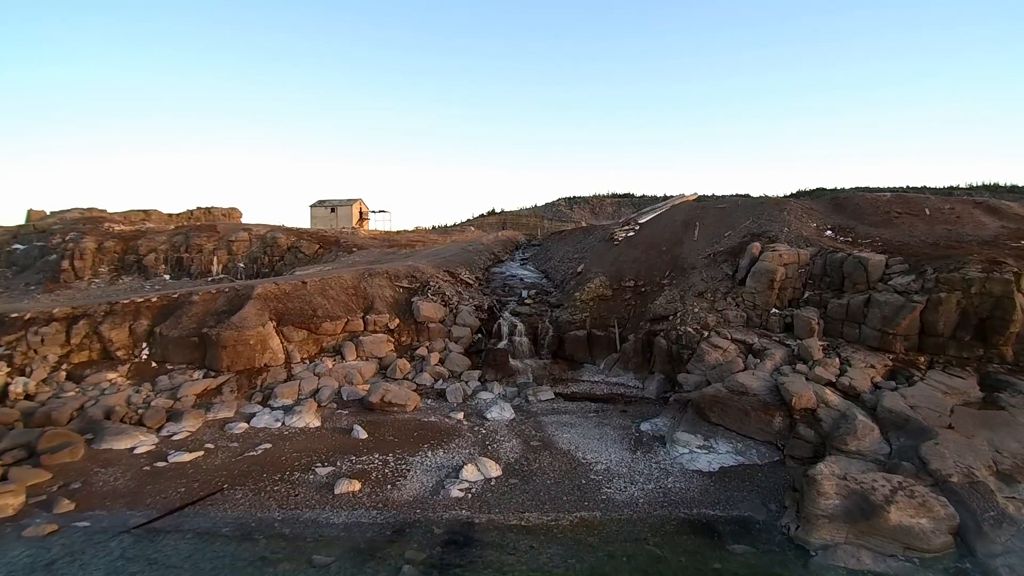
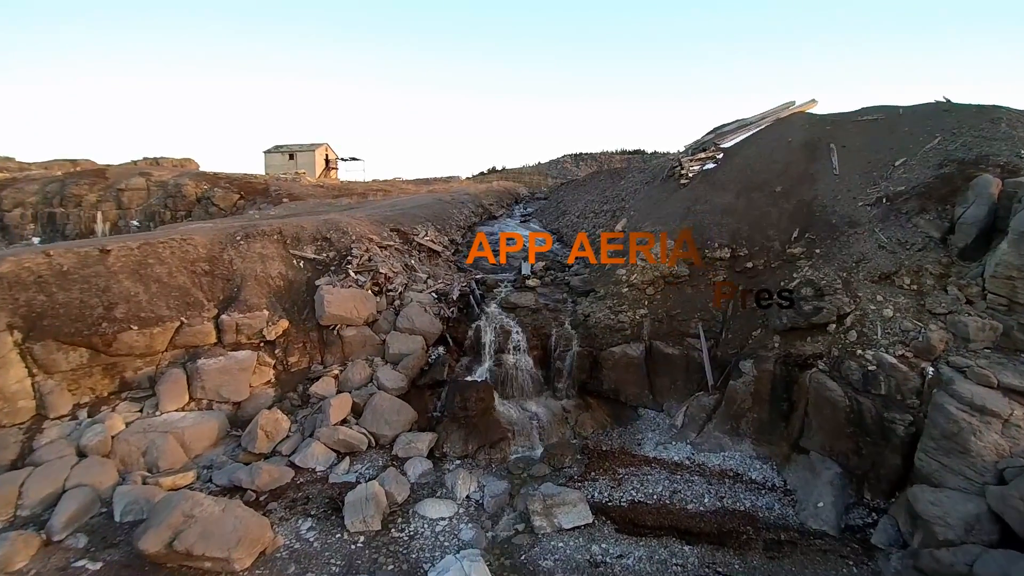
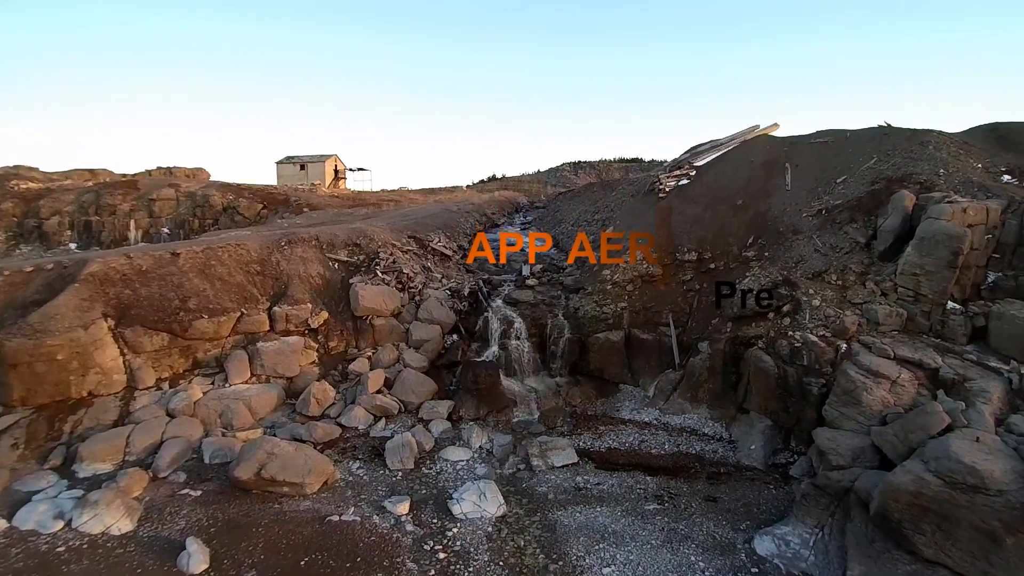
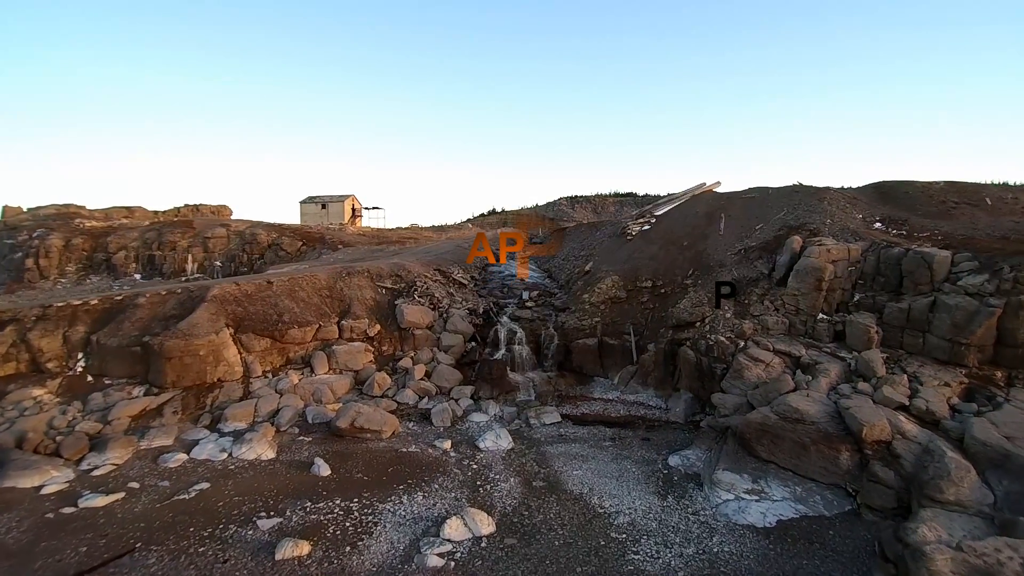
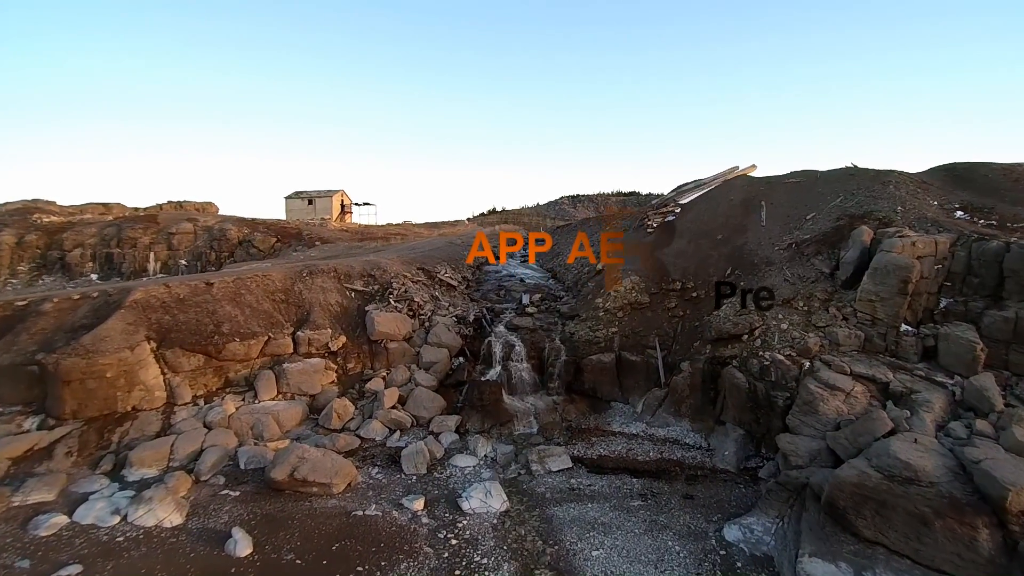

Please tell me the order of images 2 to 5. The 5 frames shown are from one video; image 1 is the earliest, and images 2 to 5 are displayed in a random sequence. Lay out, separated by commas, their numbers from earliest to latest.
4, 5, 3, 2
